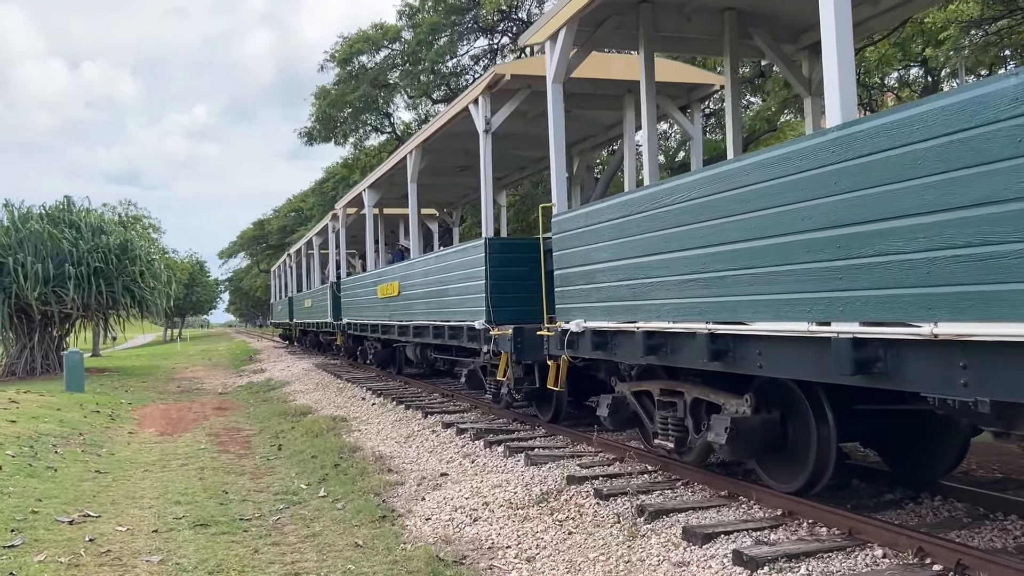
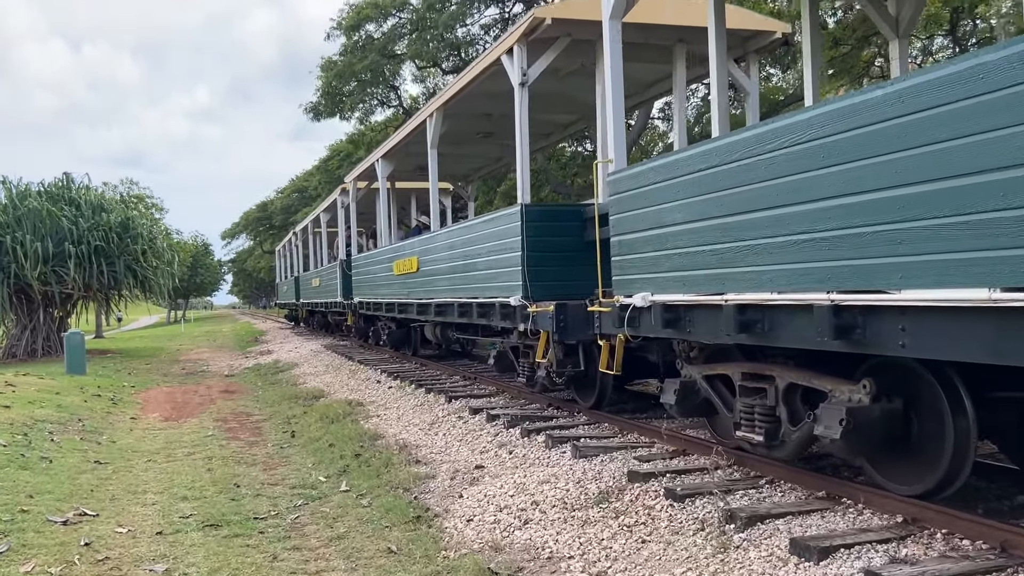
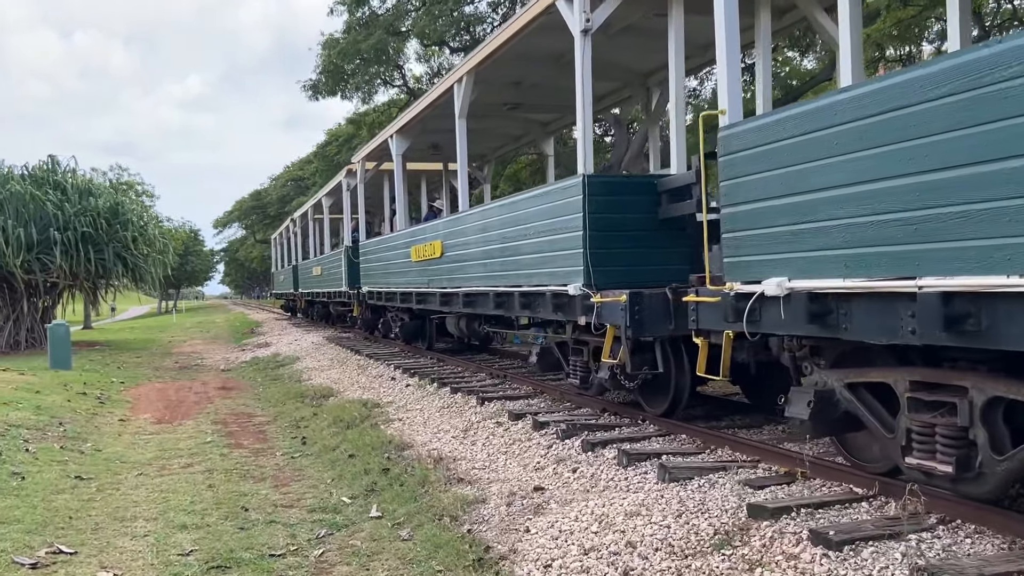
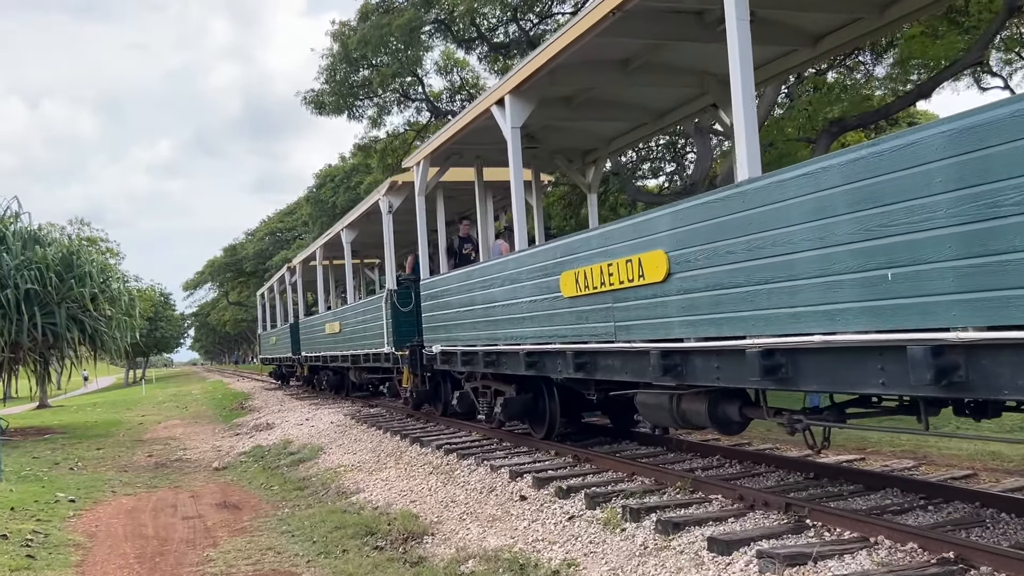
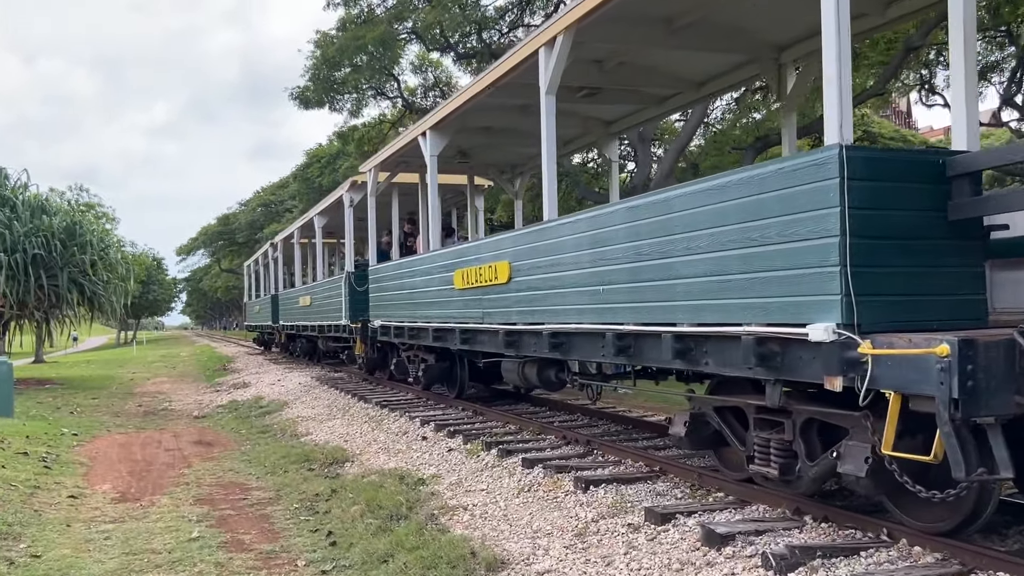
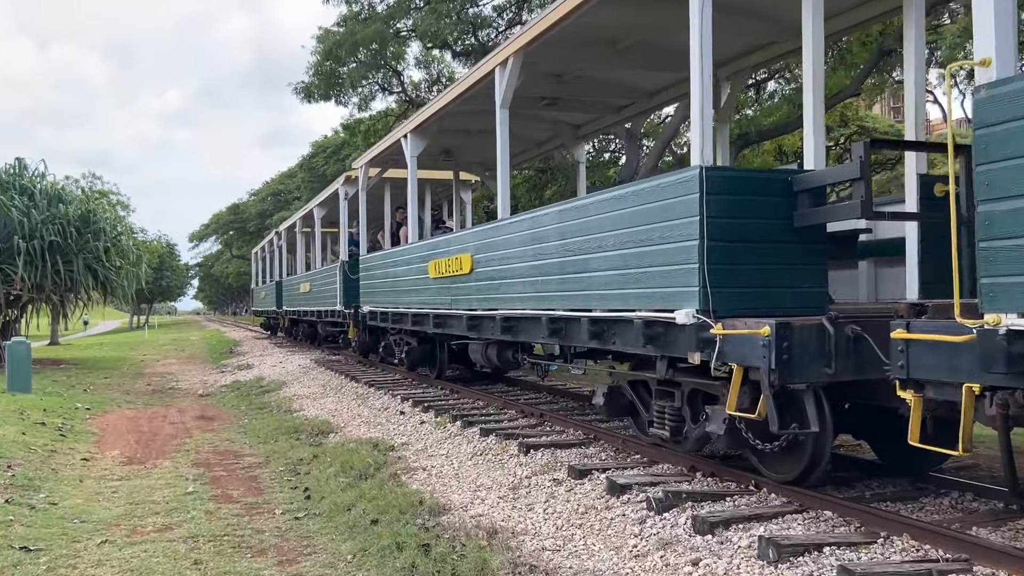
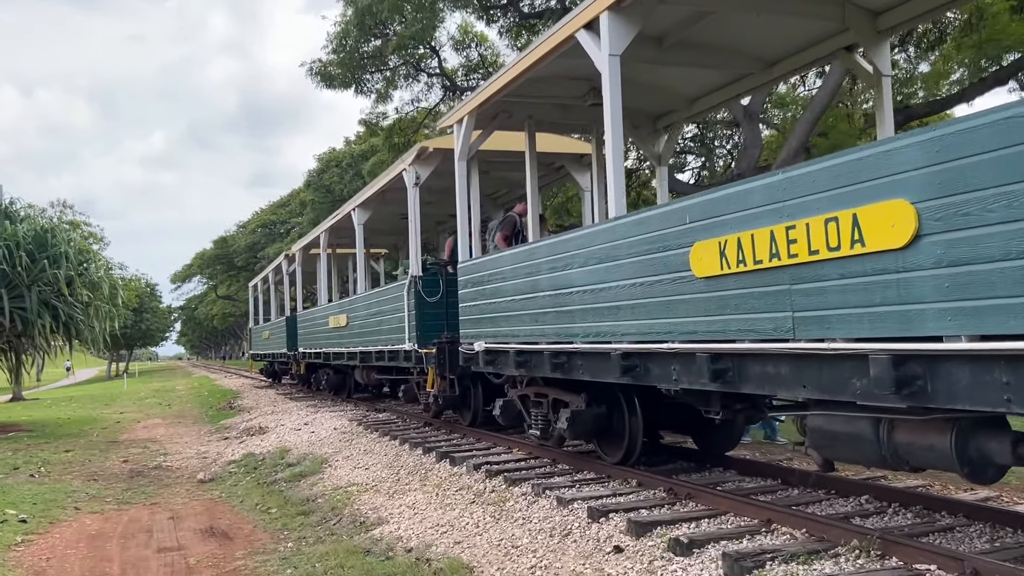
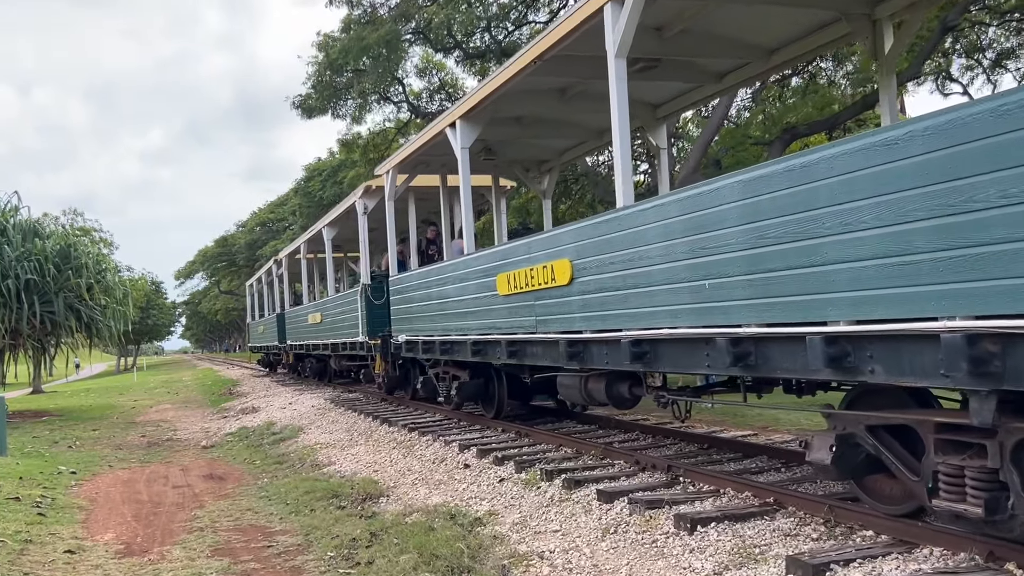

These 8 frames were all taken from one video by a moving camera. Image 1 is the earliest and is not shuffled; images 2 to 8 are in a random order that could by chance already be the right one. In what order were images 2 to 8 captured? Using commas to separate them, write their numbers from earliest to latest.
2, 3, 6, 5, 8, 4, 7
